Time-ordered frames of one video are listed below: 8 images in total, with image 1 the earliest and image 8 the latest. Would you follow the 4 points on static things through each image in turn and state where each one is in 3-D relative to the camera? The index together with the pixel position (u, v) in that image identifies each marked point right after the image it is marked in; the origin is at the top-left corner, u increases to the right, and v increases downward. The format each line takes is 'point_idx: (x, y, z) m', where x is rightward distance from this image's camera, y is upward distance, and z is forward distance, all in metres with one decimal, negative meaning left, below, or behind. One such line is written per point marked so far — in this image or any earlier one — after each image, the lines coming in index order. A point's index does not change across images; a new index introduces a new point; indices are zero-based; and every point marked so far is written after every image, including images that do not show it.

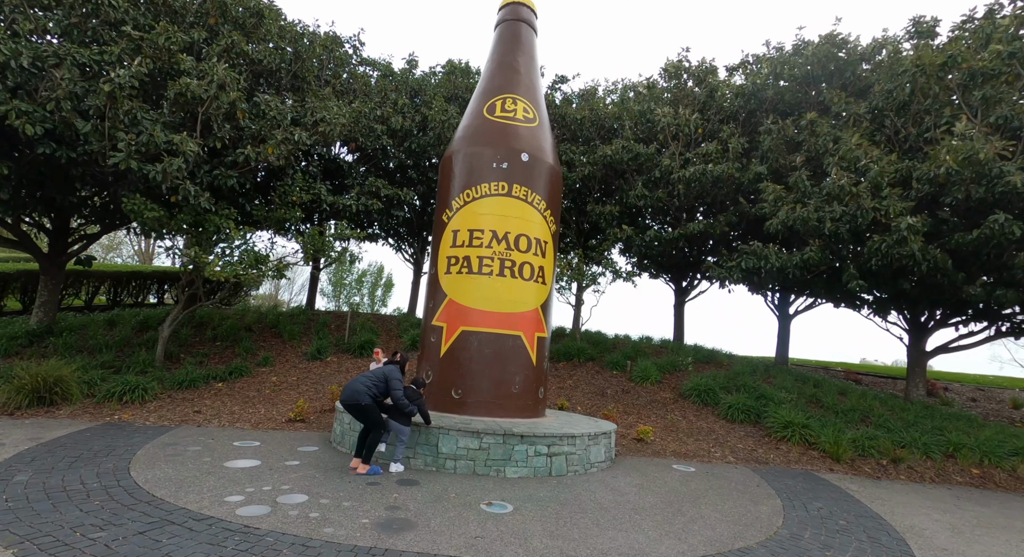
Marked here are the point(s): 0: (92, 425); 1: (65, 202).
0: (-5.3, -1.8, +6.4) m
1: (-7.5, +1.3, +8.6) m
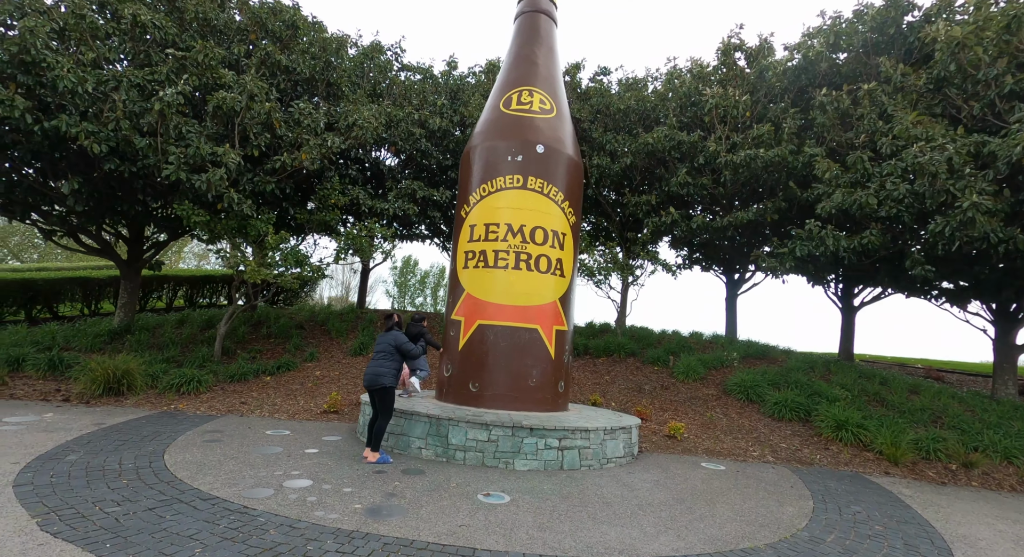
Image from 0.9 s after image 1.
0: (-5.0, -1.8, +7.0) m
1: (-7.0, +1.2, +9.5) m
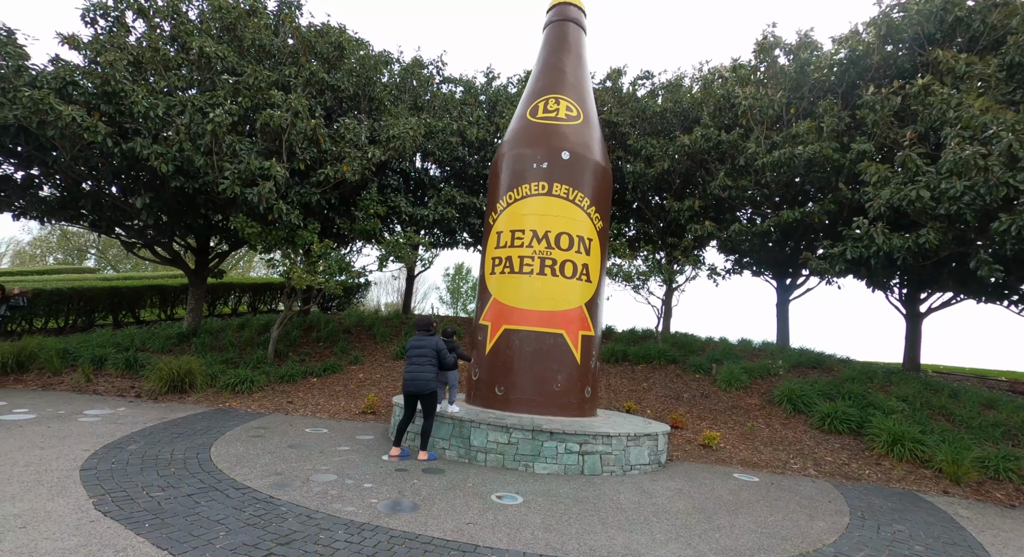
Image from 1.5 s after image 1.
0: (-4.6, -1.9, +7.6) m
1: (-6.3, +1.1, +10.3) m
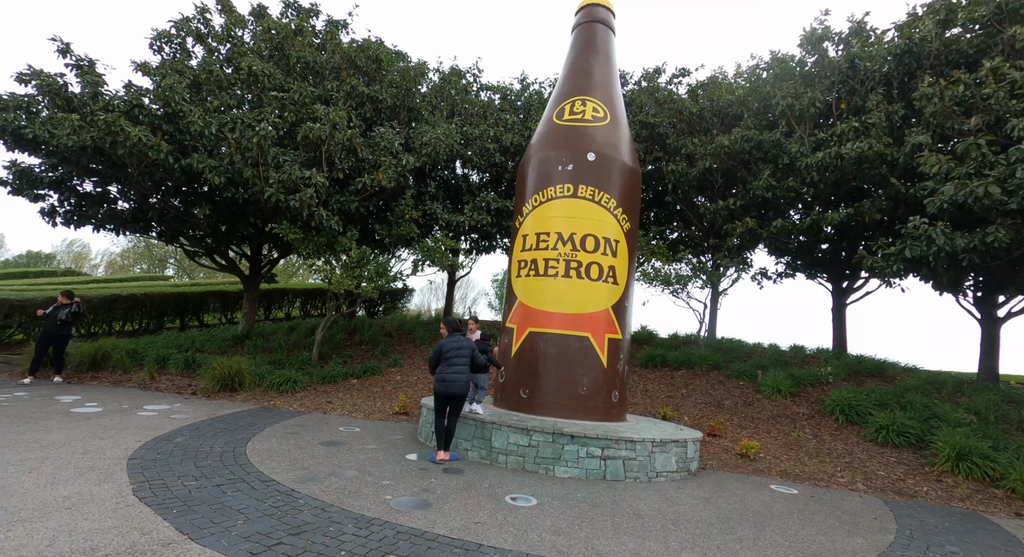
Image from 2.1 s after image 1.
0: (-4.1, -2.0, +8.0) m
1: (-5.6, +1.0, +10.9) m
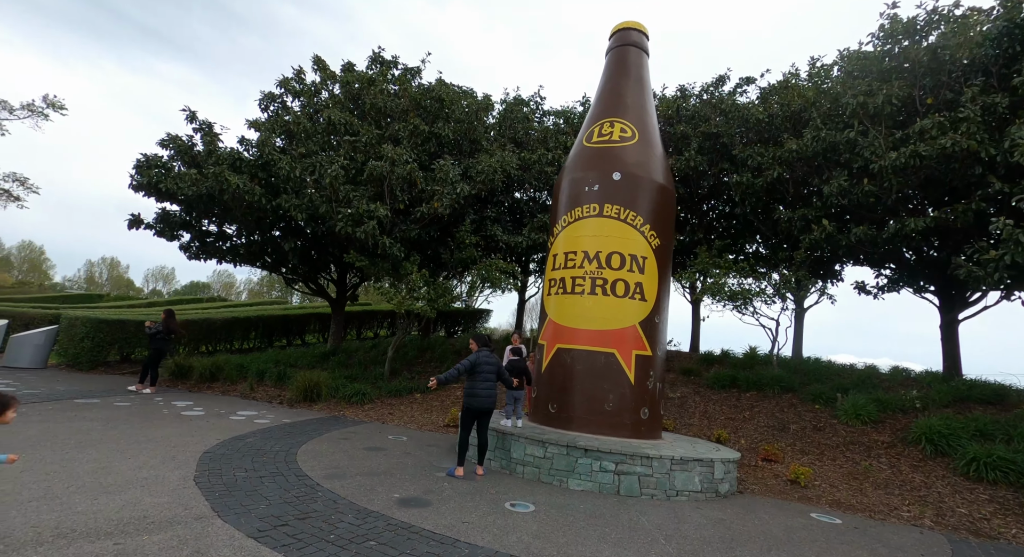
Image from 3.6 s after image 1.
0: (-3.3, -2.4, +9.0) m
1: (-4.2, +0.4, +12.2) m
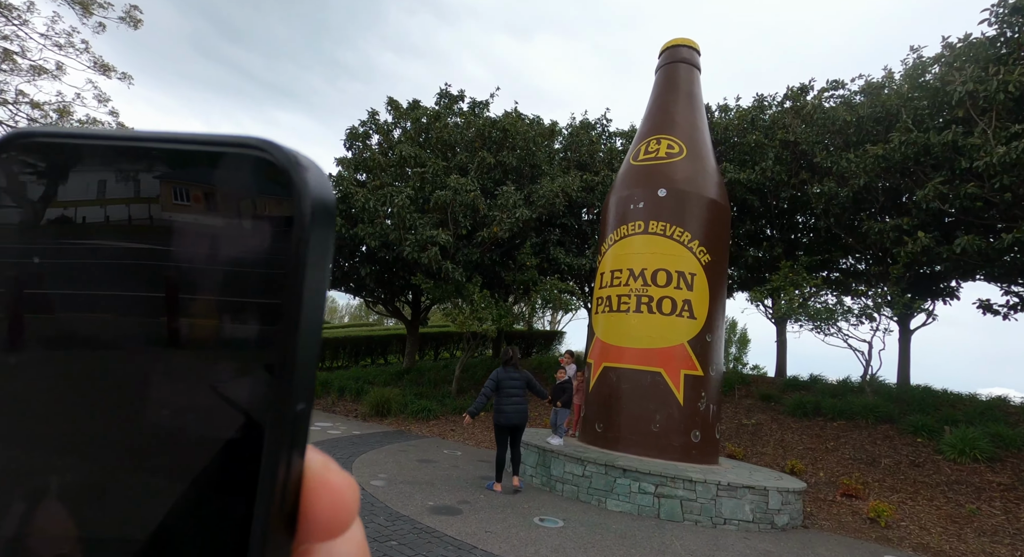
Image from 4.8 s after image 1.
0: (-2.2, -2.8, +9.5) m
1: (-2.6, -0.1, +13.0) m
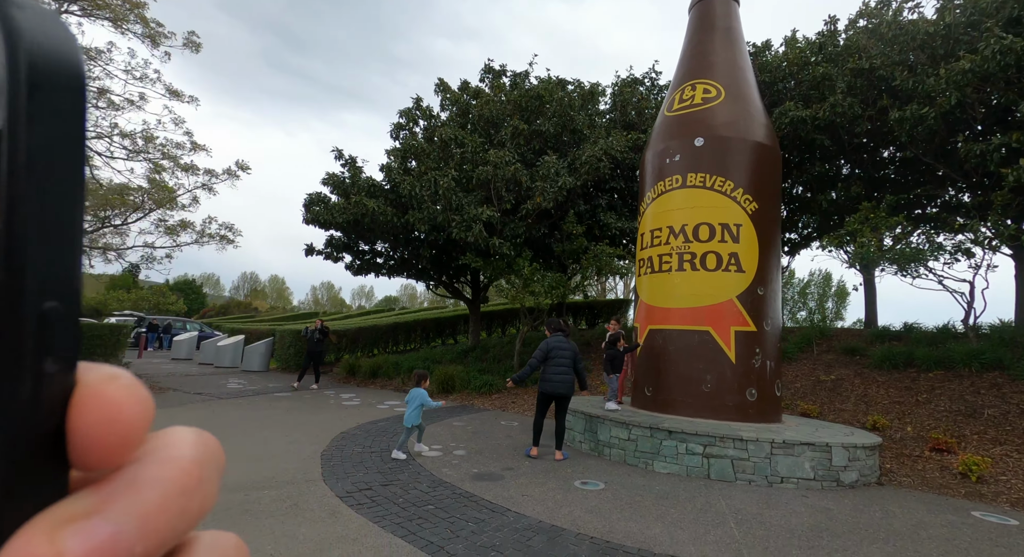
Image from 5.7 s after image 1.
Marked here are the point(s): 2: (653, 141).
0: (-1.0, -2.4, +9.9) m
1: (-1.2, +0.4, +13.3) m
2: (+2.0, +1.9, +7.1) m
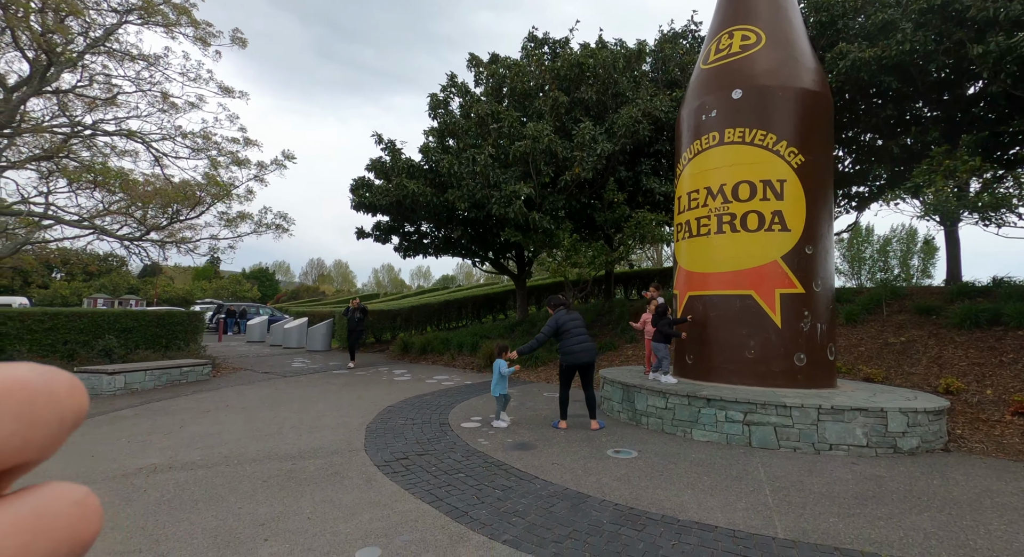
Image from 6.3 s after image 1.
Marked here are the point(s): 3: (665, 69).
0: (-0.1, -1.9, +10.0) m
1: (0.0, +1.0, +13.3) m
2: (+2.4, +2.4, +6.7) m
3: (+3.4, +4.8, +11.7) m
